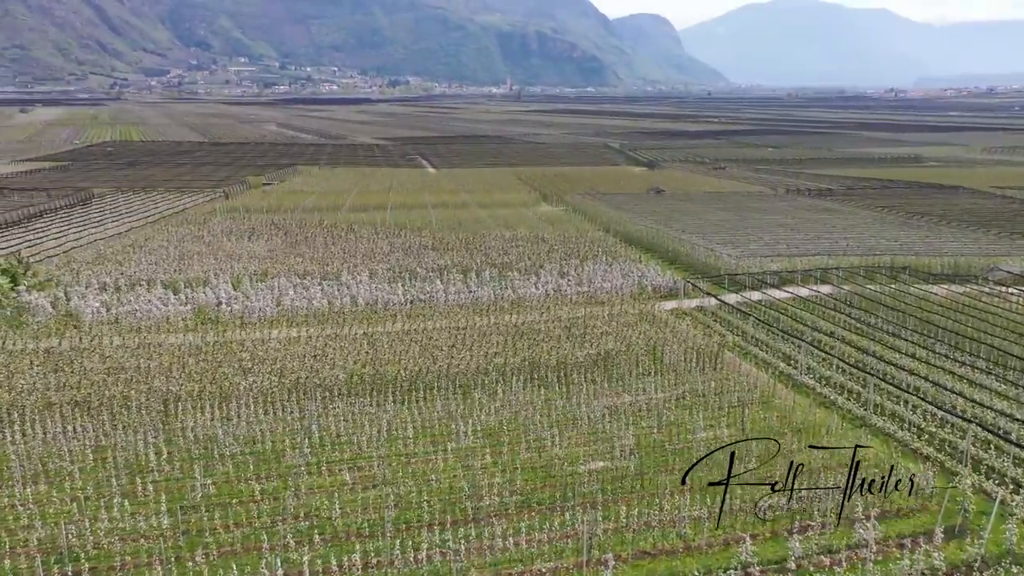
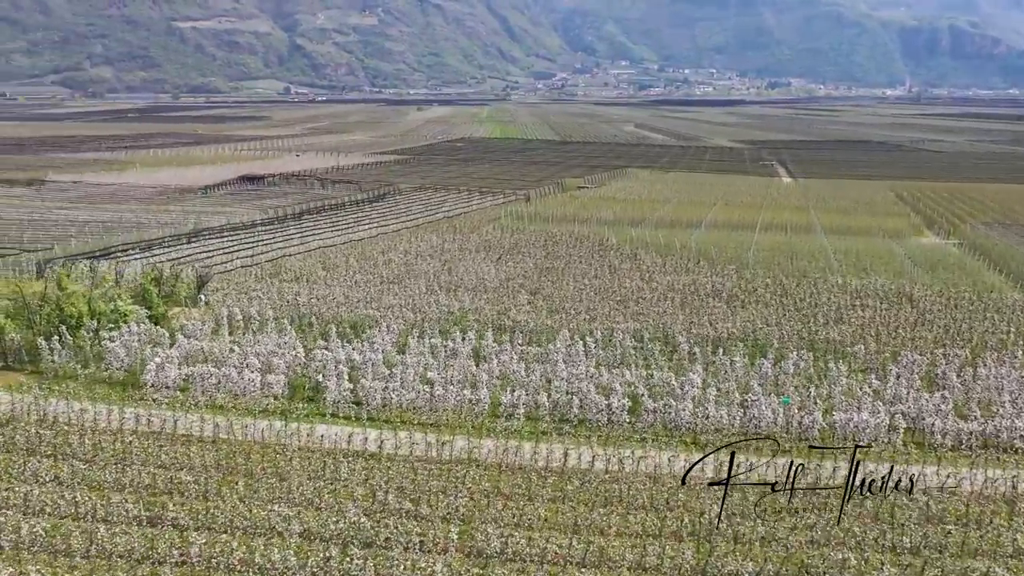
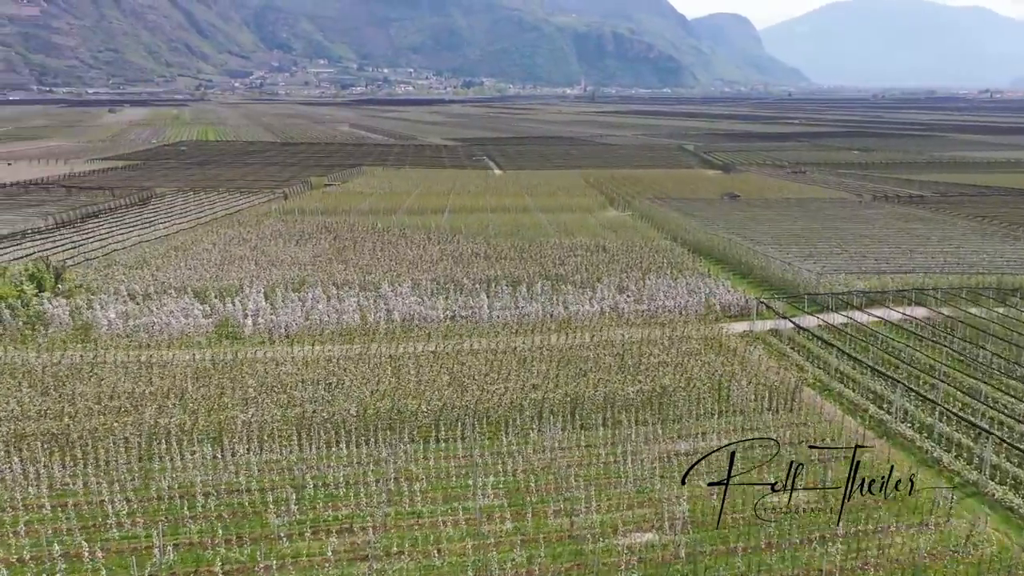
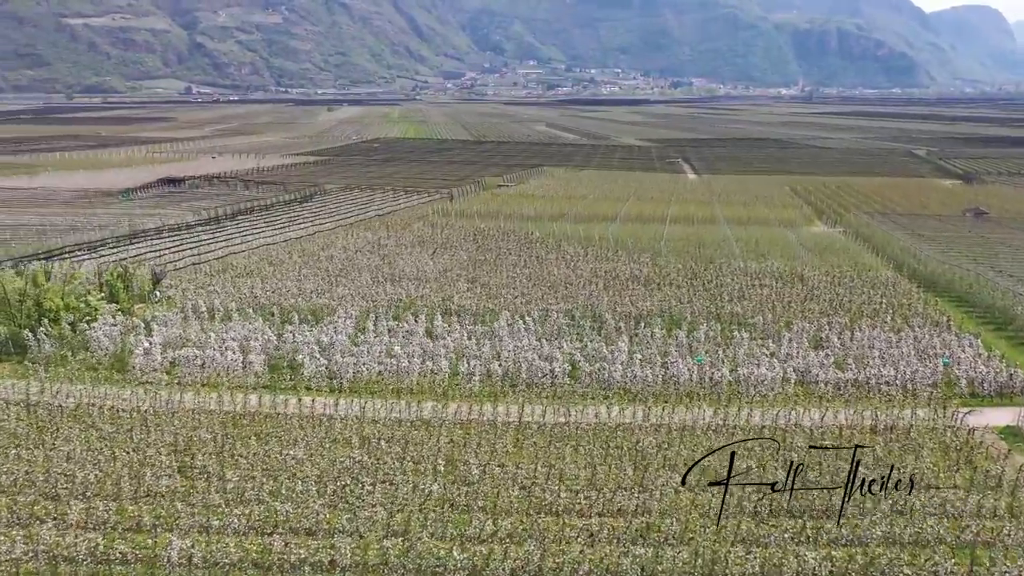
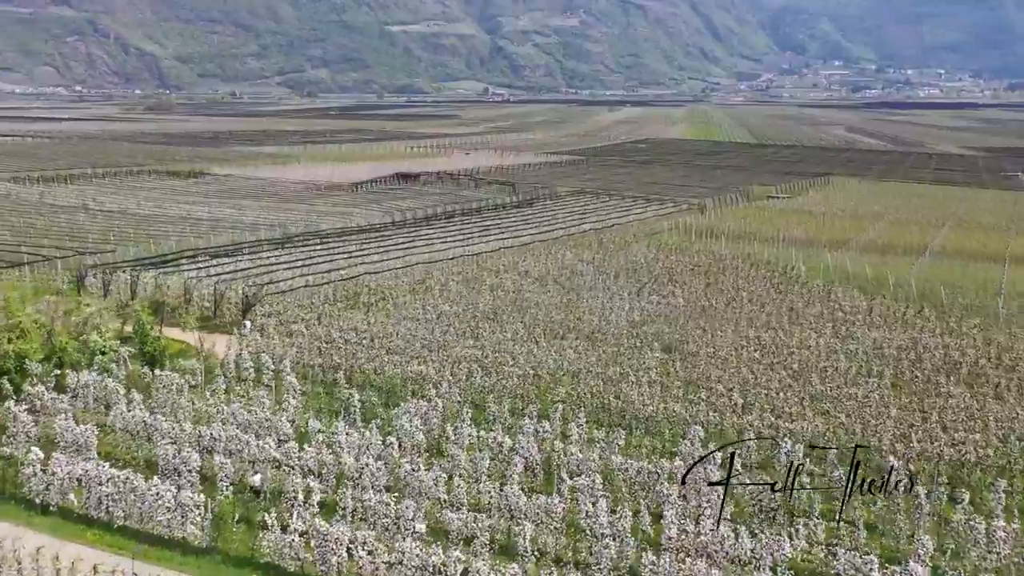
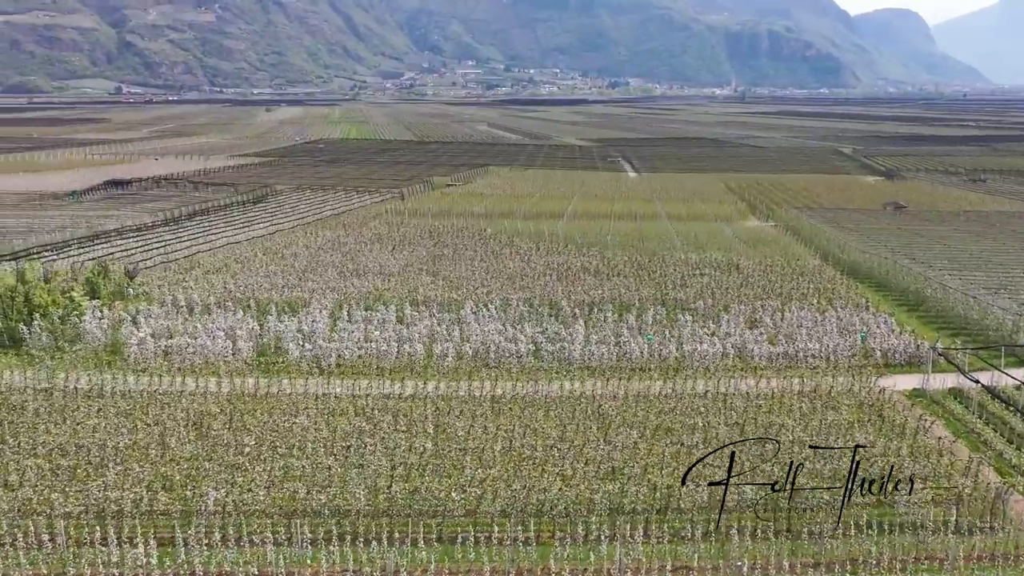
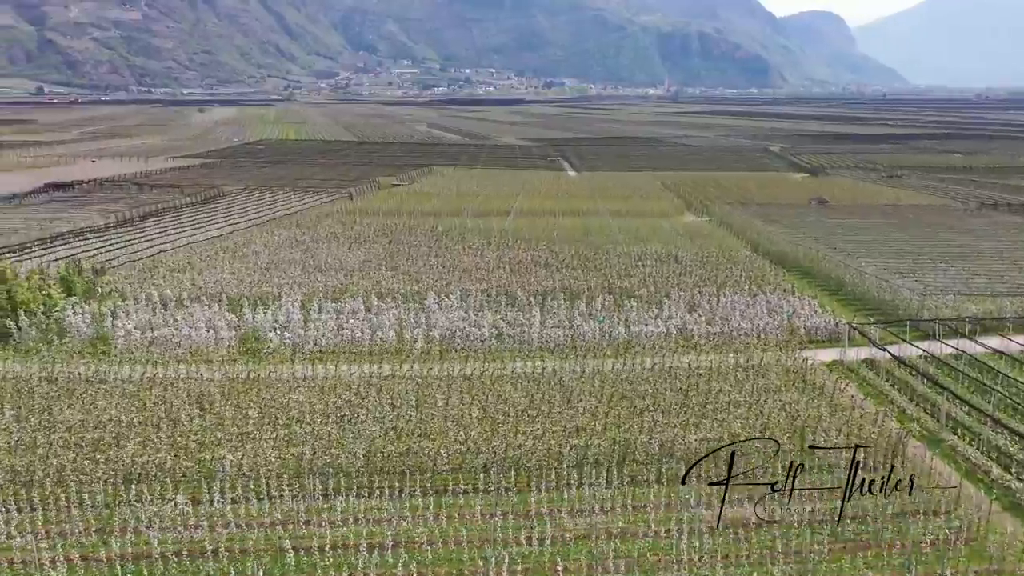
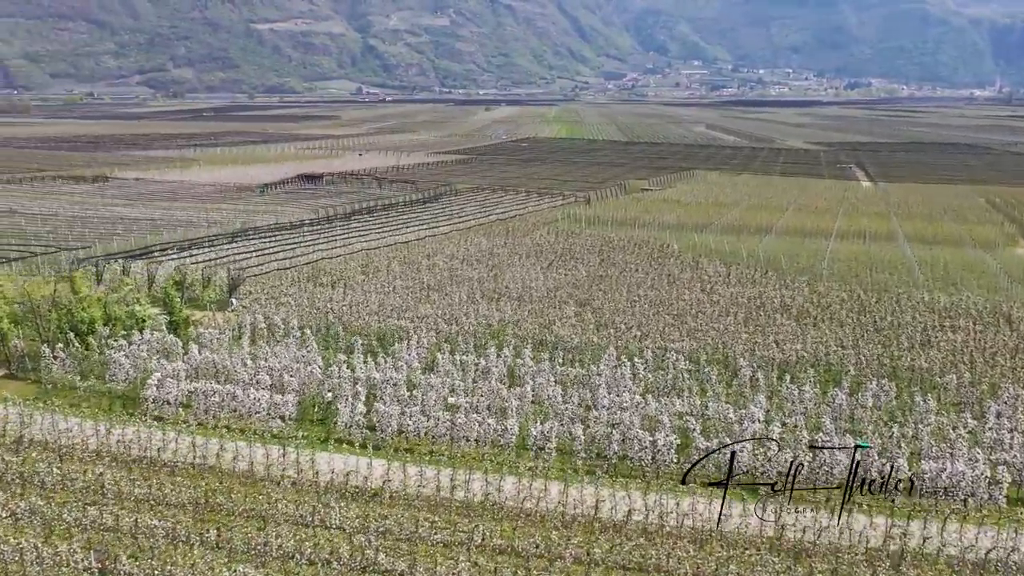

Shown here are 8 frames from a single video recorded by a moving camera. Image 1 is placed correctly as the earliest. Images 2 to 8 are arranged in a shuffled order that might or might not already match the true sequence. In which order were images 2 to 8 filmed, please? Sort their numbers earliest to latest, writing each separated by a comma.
3, 7, 6, 4, 2, 8, 5
